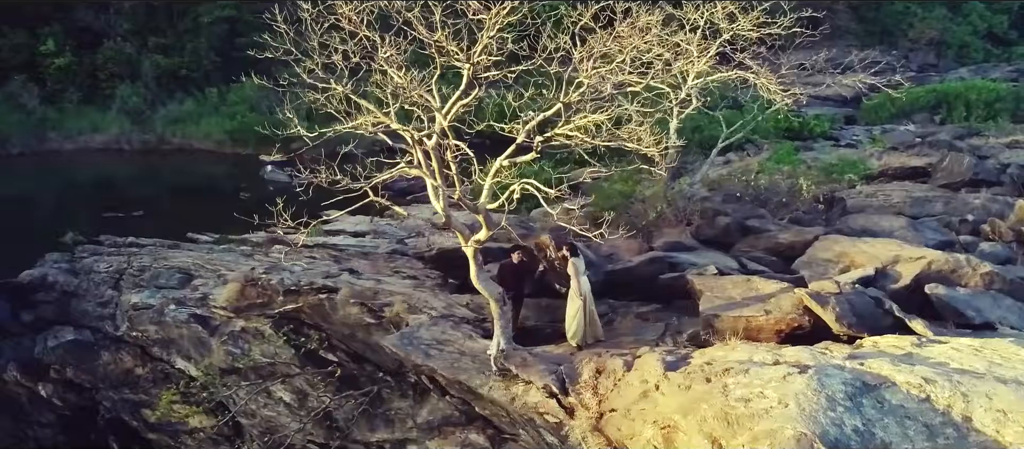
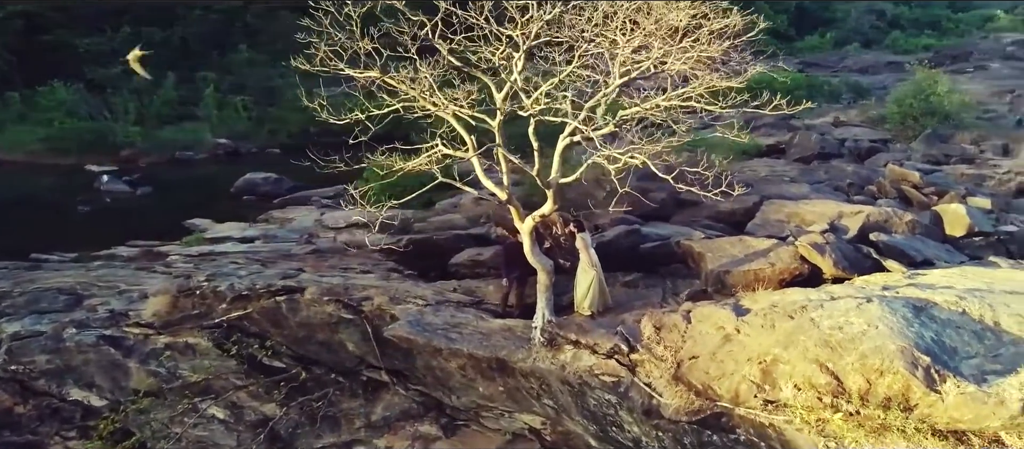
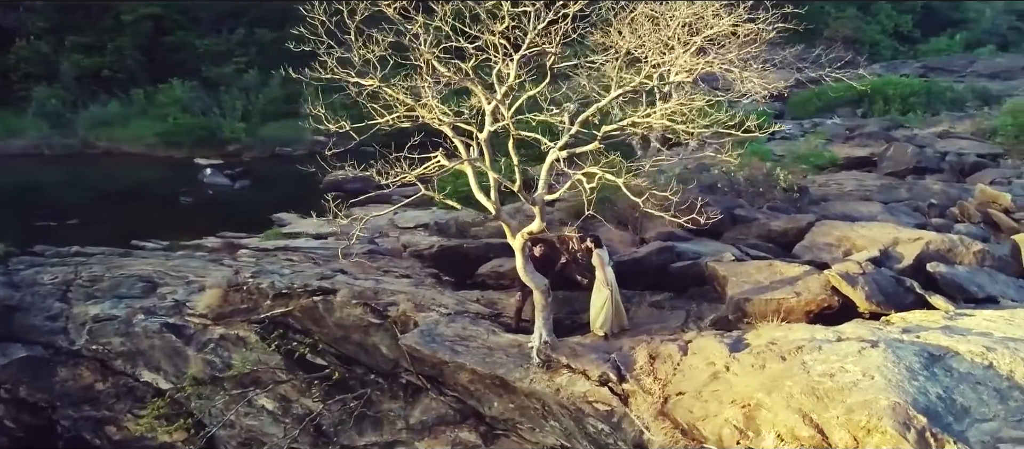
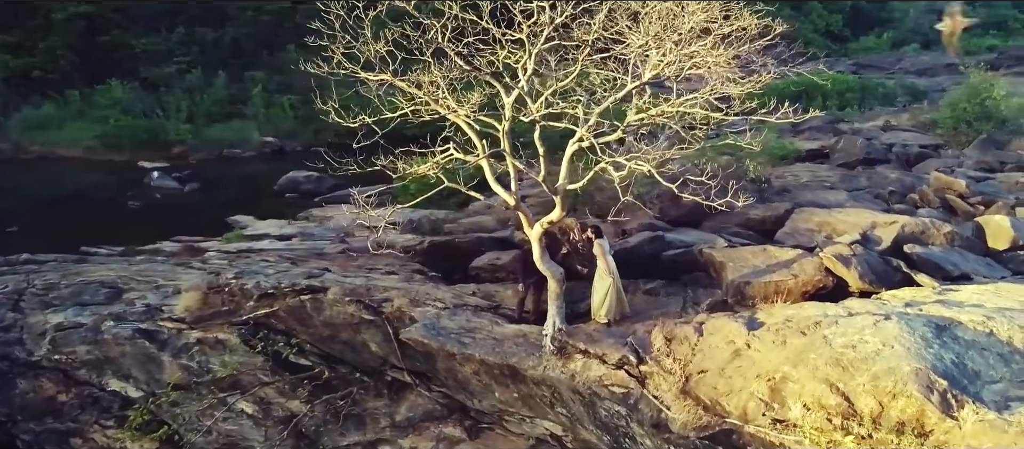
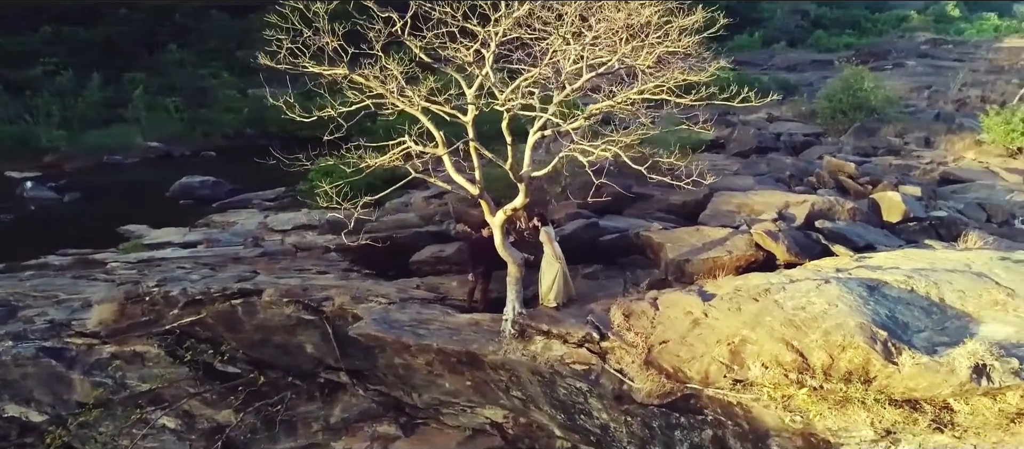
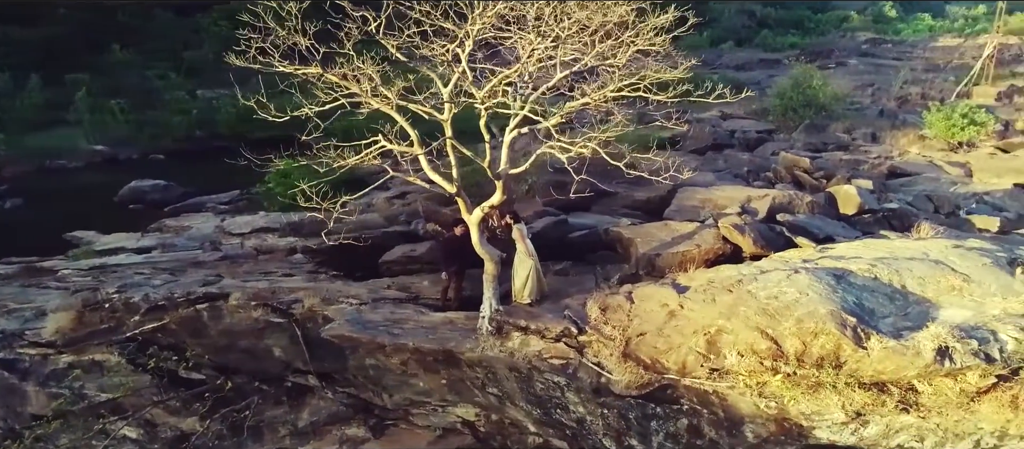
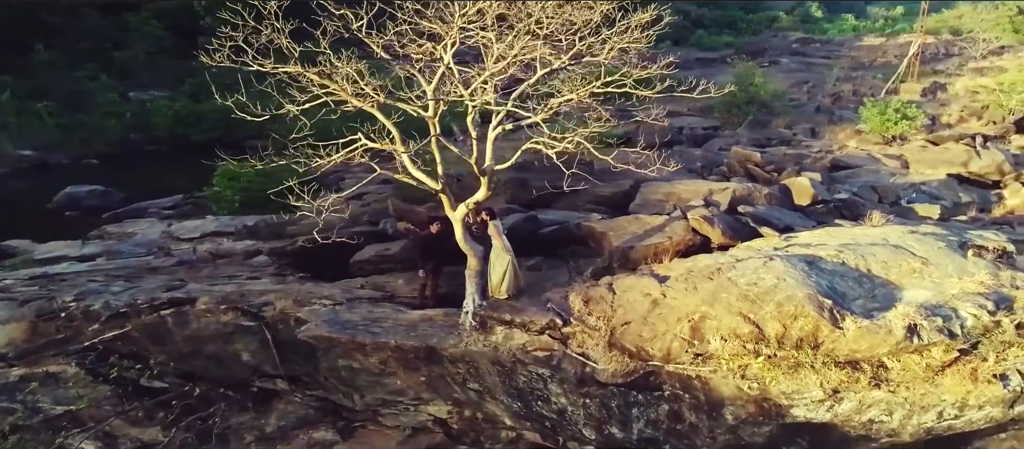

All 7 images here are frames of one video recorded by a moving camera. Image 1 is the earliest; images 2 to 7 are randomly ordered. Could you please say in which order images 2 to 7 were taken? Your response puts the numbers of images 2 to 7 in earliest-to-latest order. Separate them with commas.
3, 4, 2, 5, 6, 7
